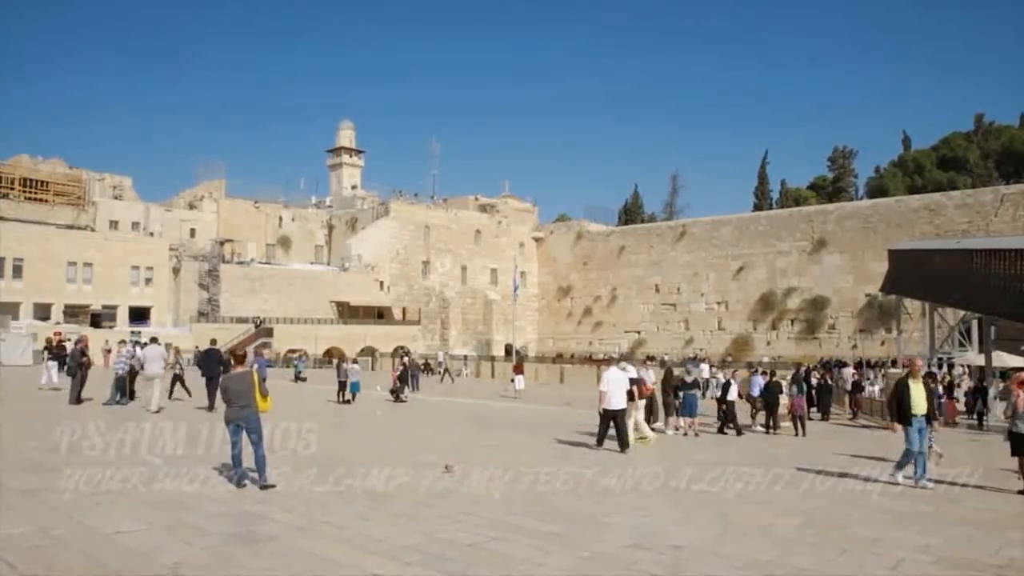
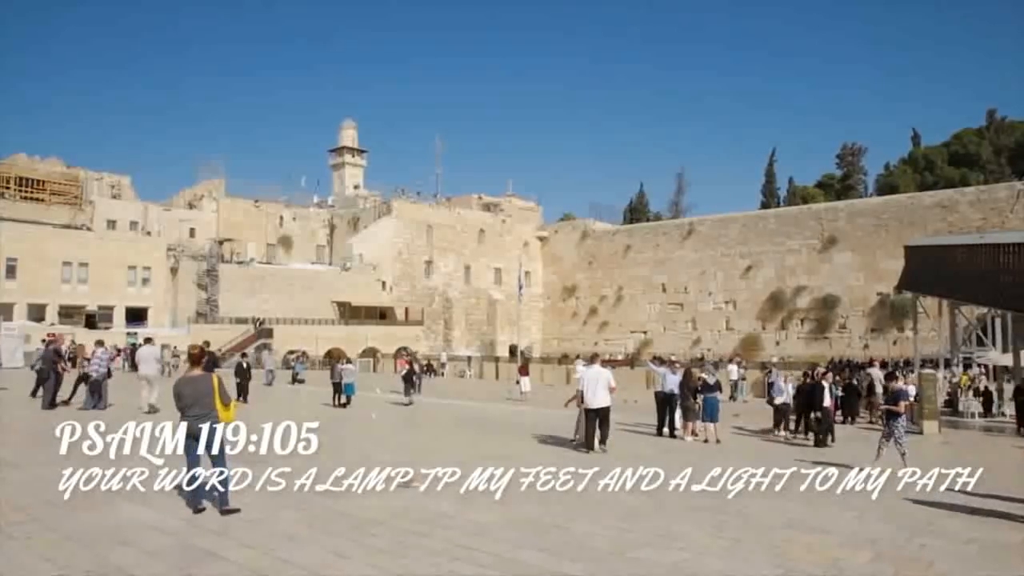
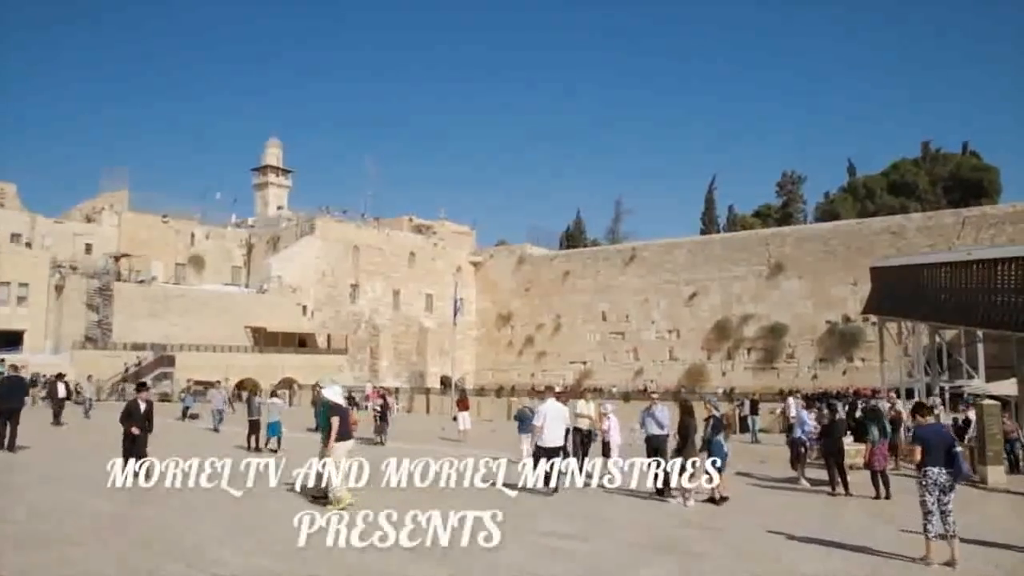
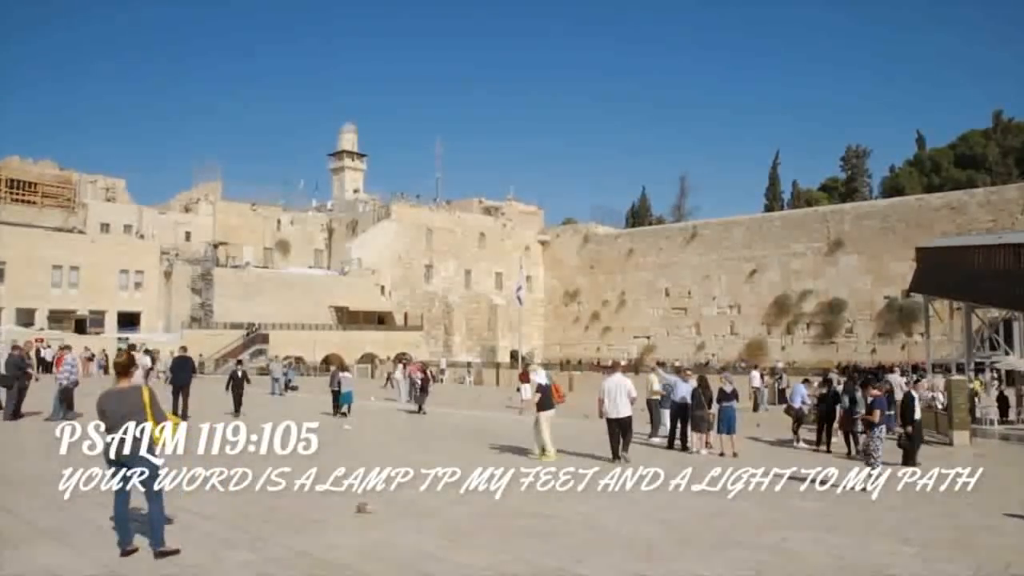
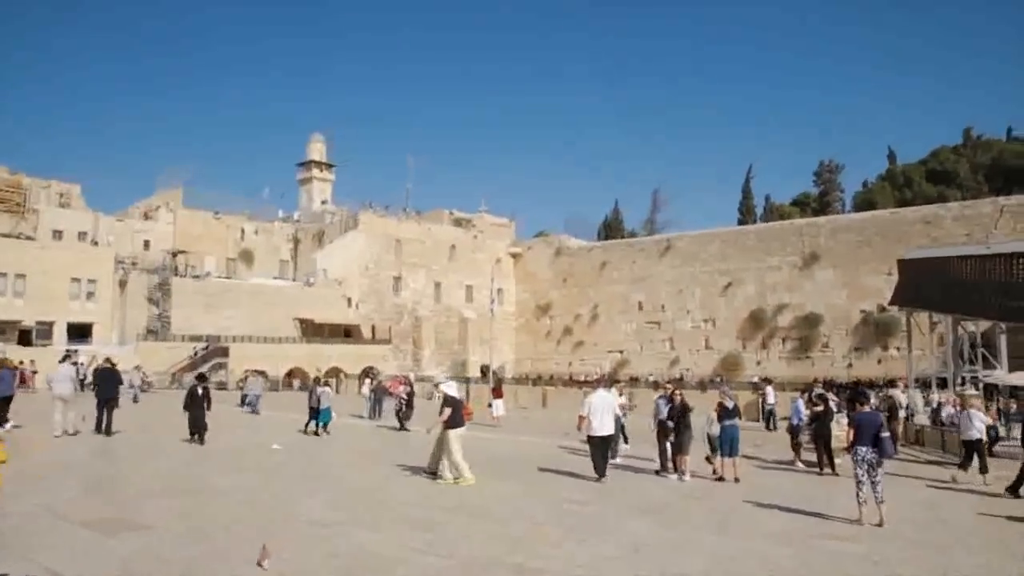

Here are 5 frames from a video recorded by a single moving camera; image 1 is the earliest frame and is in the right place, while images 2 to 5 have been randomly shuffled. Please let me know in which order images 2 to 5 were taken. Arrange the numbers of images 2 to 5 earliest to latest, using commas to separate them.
2, 4, 5, 3
